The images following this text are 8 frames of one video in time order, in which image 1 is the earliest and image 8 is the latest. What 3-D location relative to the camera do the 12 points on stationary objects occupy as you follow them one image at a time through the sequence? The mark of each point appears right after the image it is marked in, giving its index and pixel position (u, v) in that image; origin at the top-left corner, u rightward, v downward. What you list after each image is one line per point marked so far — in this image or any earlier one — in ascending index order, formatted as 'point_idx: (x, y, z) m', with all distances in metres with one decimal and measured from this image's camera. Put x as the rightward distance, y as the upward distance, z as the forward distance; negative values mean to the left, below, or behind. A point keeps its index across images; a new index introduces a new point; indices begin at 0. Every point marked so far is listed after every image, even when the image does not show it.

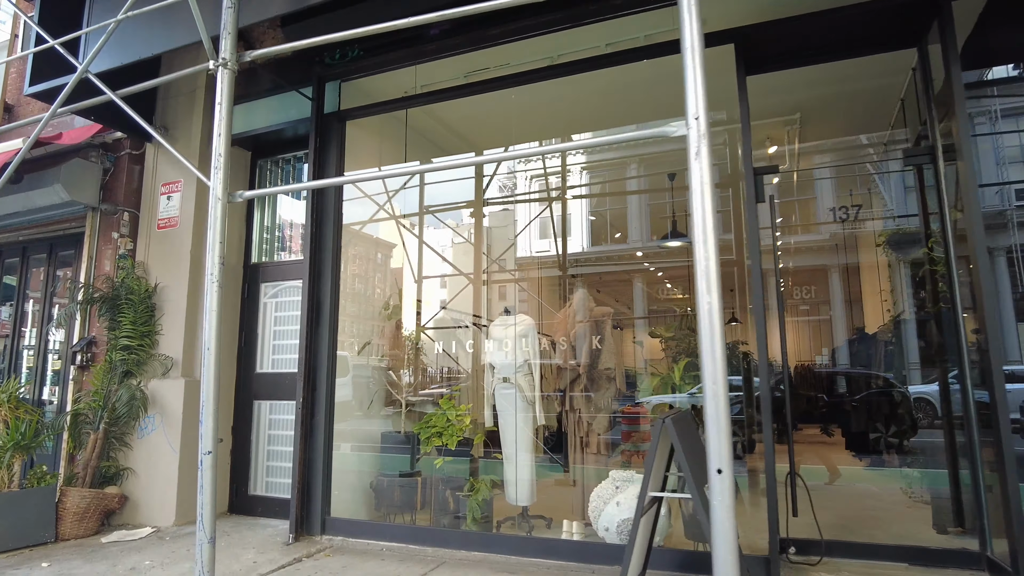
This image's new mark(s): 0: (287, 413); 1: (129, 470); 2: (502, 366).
0: (-1.7, -0.9, +4.9) m
1: (-2.8, -1.4, +4.8) m
2: (-0.1, -0.6, +4.5) m
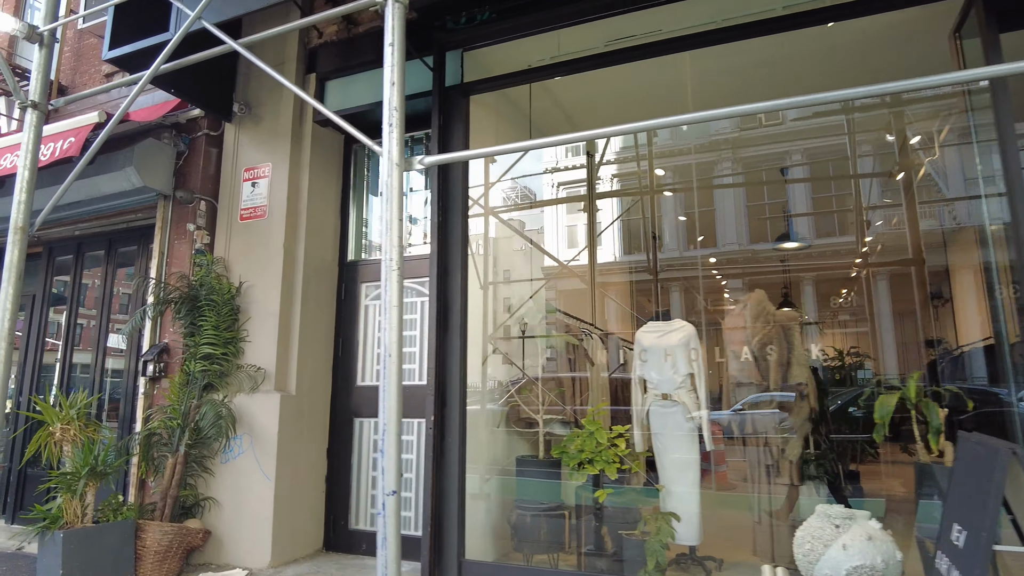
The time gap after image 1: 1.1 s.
0: (-0.7, -0.9, +4.2) m
1: (-1.9, -1.3, +4.1) m
2: (+0.9, -0.6, +3.9) m
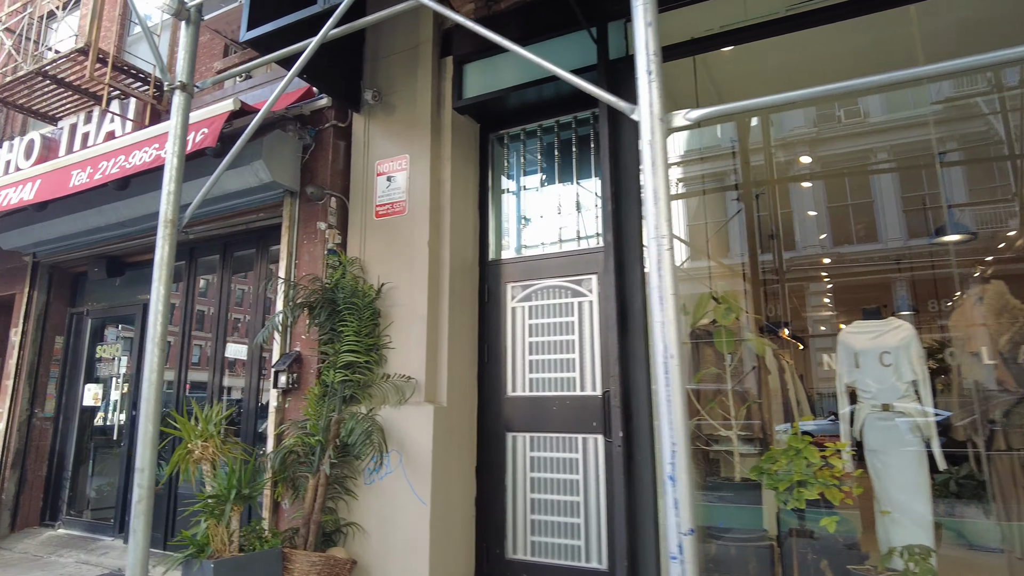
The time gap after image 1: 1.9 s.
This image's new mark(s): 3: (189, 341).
0: (+0.3, -0.9, +3.7) m
1: (-0.9, -1.4, +3.7) m
2: (+1.8, -0.5, +3.3) m
3: (-2.4, -0.4, +4.9) m
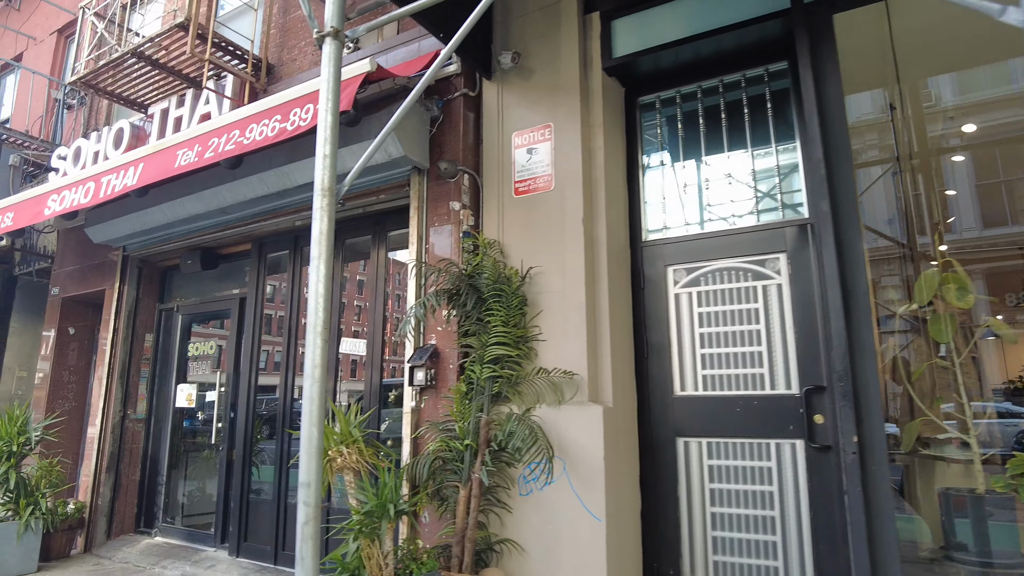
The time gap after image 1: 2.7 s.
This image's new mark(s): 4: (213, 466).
0: (+1.1, -0.8, +3.2) m
1: (0.0, -1.3, +3.2) m
2: (+2.7, -0.4, +2.7) m
3: (-1.5, -0.3, +4.5) m
4: (-2.3, -1.4, +4.9) m
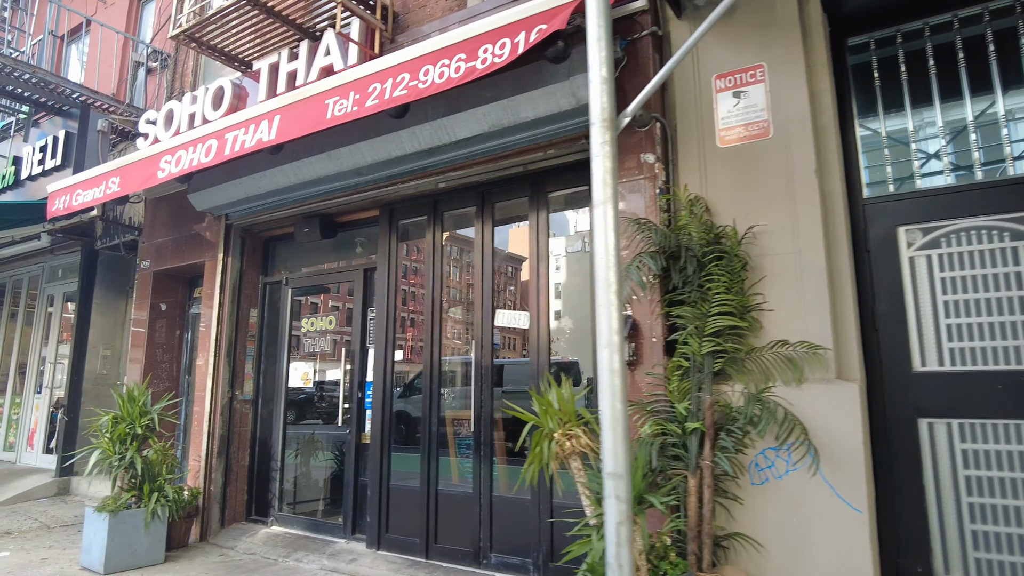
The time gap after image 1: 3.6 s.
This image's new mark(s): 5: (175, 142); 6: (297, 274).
0: (+2.1, -0.7, +2.8) m
1: (+1.0, -1.1, +2.8) m
2: (+3.7, -0.2, +2.3) m
3: (-0.5, -0.1, +4.1) m
4: (-1.2, -1.1, +4.6) m
5: (-2.2, +0.9, +4.2) m
6: (-1.6, +0.1, +5.0) m
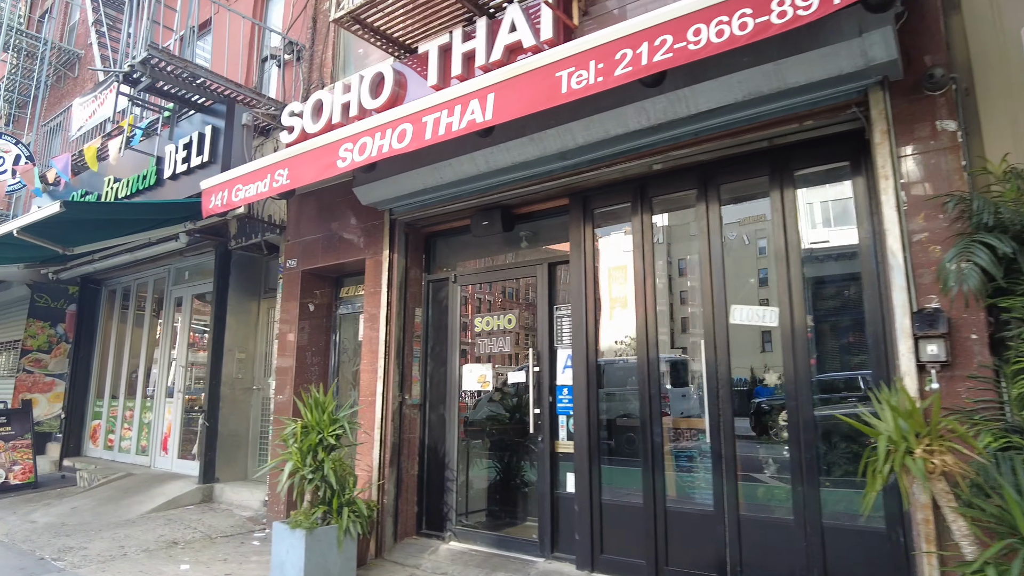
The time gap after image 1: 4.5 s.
0: (+3.3, -0.6, +2.2) m
1: (+2.2, -1.0, +2.3) m
2: (+4.8, -0.2, +1.6) m
3: (+0.8, -0.1, +3.7) m
4: (+0.1, -1.1, +4.2) m
5: (-0.9, +1.0, +3.9) m
6: (-0.3, +0.1, +4.6) m
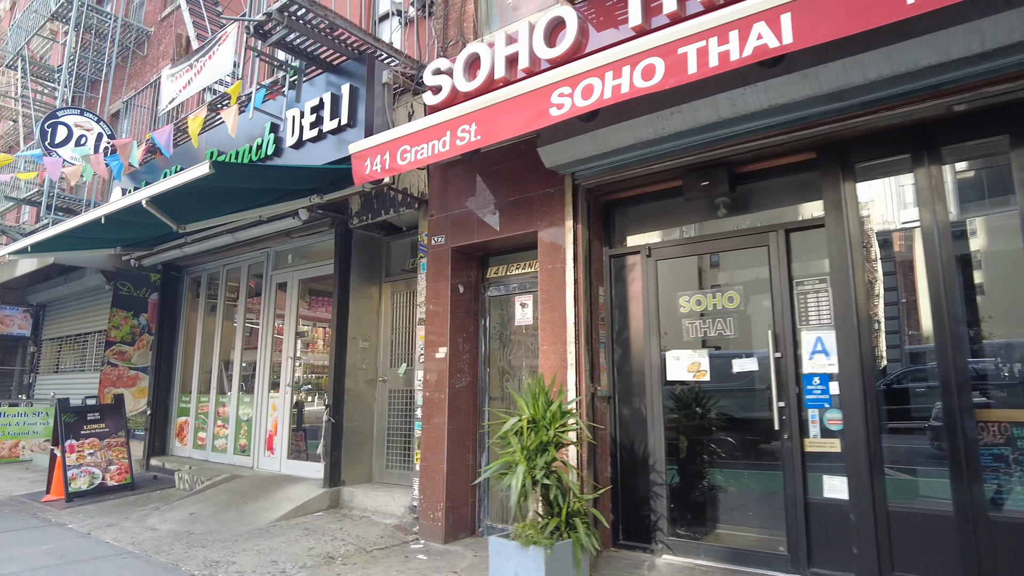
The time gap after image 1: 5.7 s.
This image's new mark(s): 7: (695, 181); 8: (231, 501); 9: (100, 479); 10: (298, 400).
0: (+4.6, -0.4, +1.5) m
1: (+3.4, -0.9, +1.7) m
2: (+6.1, 0.0, +0.9) m
3: (+2.1, +0.1, +3.1) m
4: (+1.3, -1.0, +3.6) m
5: (+0.3, +1.1, +3.3) m
6: (+1.0, +0.3, +4.0) m
7: (+1.1, +0.6, +3.9) m
8: (-2.3, -1.7, +5.3) m
9: (-3.9, -1.8, +6.0) m
10: (-2.0, -1.0, +6.1) m
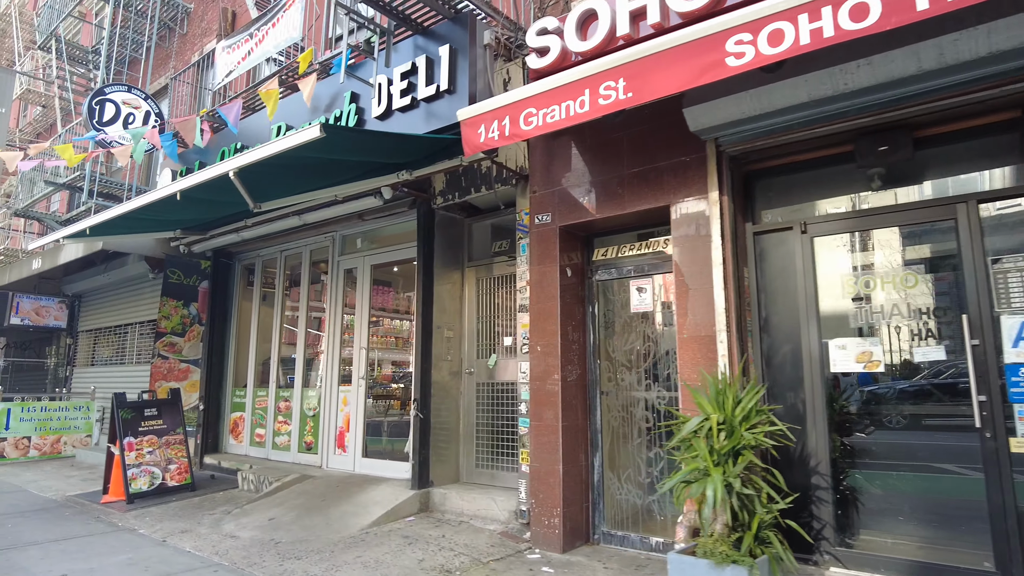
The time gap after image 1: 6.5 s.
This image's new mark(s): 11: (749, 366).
0: (+5.3, -0.3, +1.1) m
1: (+4.2, -0.8, +1.2) m
2: (+6.8, +0.1, +0.4) m
3: (+2.8, +0.2, +2.6) m
4: (+2.1, -0.9, +3.2) m
5: (+1.1, +1.2, +2.8) m
6: (+1.7, +0.4, +3.6) m
7: (+1.8, +0.7, +3.4) m
8: (-1.5, -1.6, +4.9) m
9: (-3.1, -1.7, +5.6) m
10: (-1.2, -0.9, +5.6) m
11: (+1.3, -0.4, +3.6) m
